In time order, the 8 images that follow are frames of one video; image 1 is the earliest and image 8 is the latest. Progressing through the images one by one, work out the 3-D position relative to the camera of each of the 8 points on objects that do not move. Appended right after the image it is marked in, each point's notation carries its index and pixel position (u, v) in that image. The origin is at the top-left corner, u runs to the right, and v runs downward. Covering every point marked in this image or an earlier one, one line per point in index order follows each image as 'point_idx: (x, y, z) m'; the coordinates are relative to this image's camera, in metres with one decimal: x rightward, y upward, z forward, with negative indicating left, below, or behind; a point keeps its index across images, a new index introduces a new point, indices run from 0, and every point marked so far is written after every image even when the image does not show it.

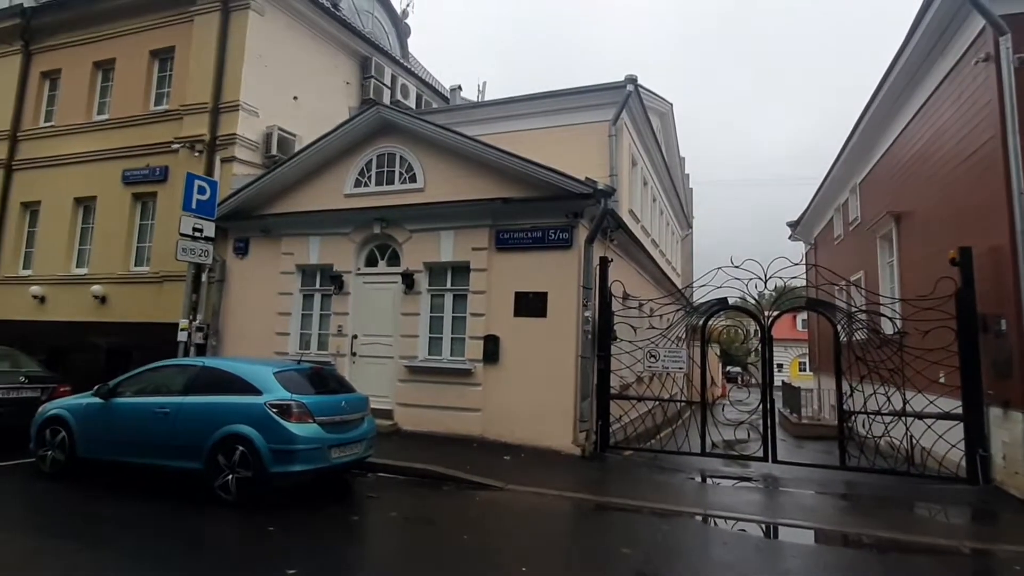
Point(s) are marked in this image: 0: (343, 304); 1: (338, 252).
0: (-2.9, -0.3, +10.0) m
1: (-3.1, +0.6, +10.1) m
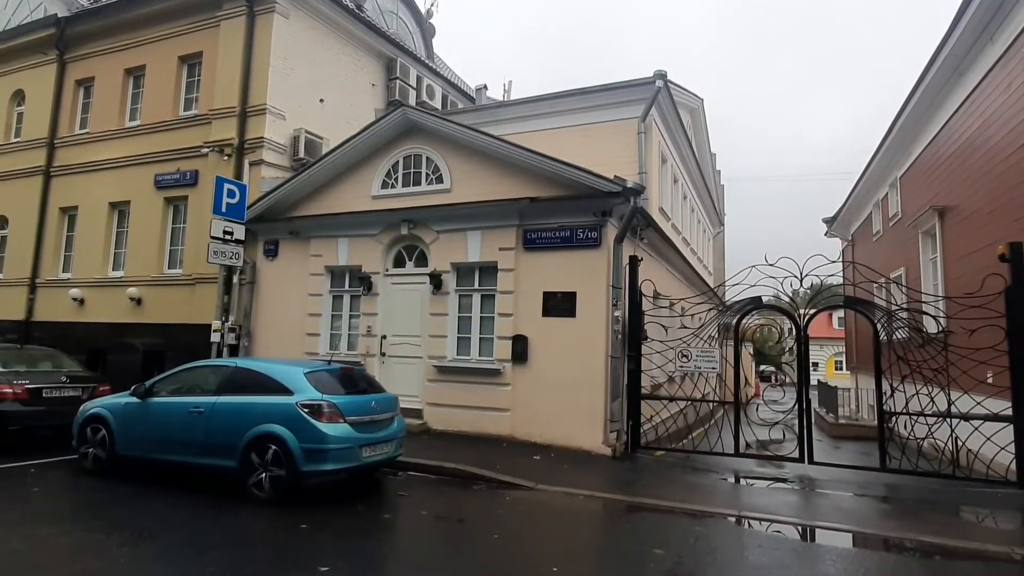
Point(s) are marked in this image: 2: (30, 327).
0: (-2.5, -0.3, +10.0) m
1: (-2.6, +0.6, +10.2) m
2: (-10.6, -0.8, +12.8) m
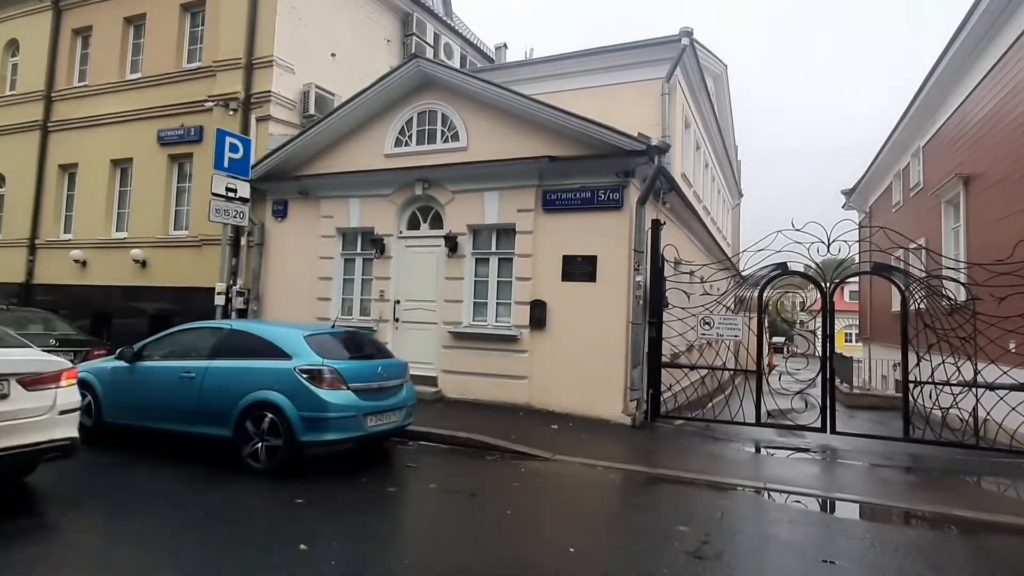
0: (-2.2, +0.3, +9.7) m
1: (-2.3, +1.2, +9.8) m
2: (-10.3, 0.0, +12.5) m
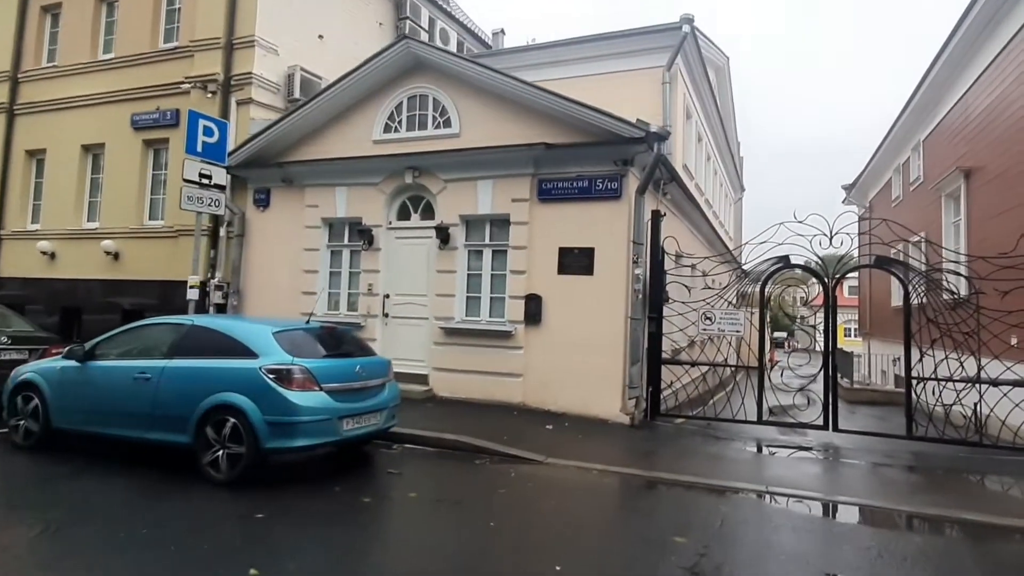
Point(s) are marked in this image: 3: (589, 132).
0: (-2.3, +0.4, +9.3) m
1: (-2.4, +1.3, +9.4) m
2: (-10.4, +0.1, +11.9) m
3: (+1.1, +2.3, +8.5) m
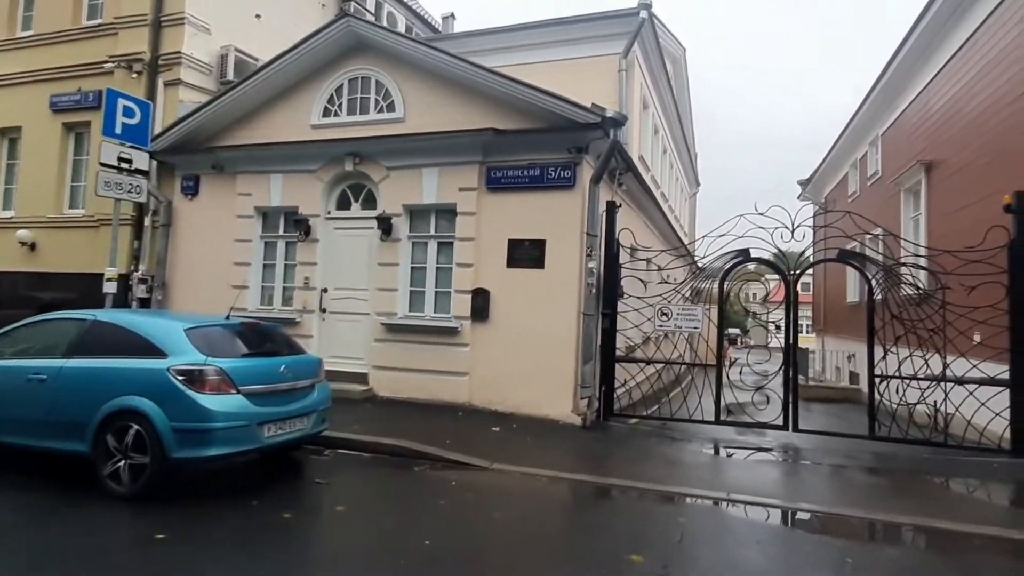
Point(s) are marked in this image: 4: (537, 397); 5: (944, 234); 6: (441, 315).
0: (-3.0, +0.5, +8.7) m
1: (-3.2, +1.4, +8.8) m
2: (-11.3, +0.2, +11.1) m
3: (+0.3, +2.3, +8.0) m
4: (+0.3, -1.5, +7.9) m
5: (+7.6, +1.0, +10.3) m
6: (-1.0, -0.4, +8.4) m
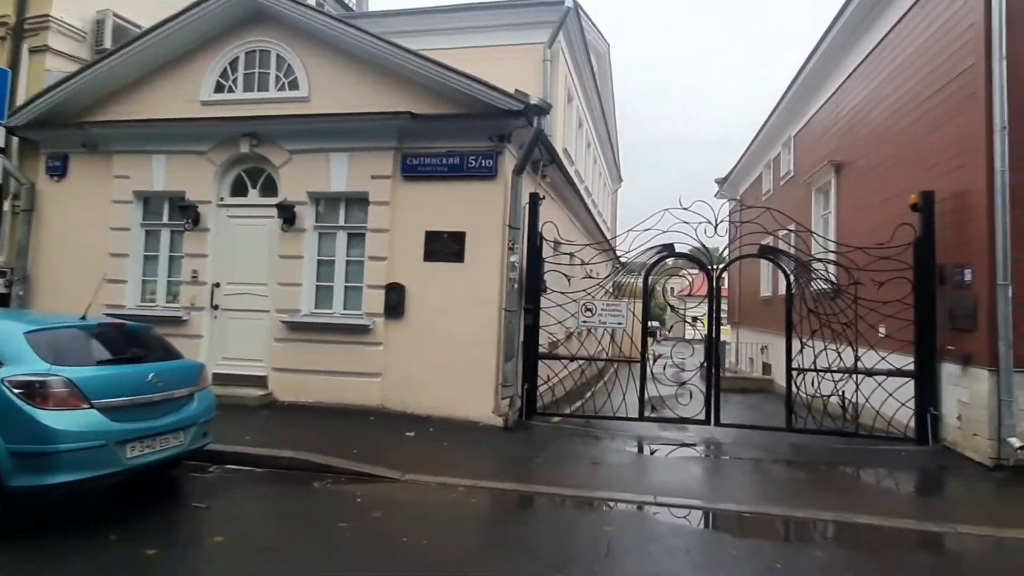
0: (-4.2, +0.6, +7.8) m
1: (-4.3, +1.5, +7.9) m
2: (-12.7, +0.2, +9.2) m
3: (-0.7, +2.4, +7.5) m
4: (-0.7, -1.4, +7.4) m
5: (+6.3, +1.0, +10.6) m
6: (-2.1, -0.3, +7.7) m
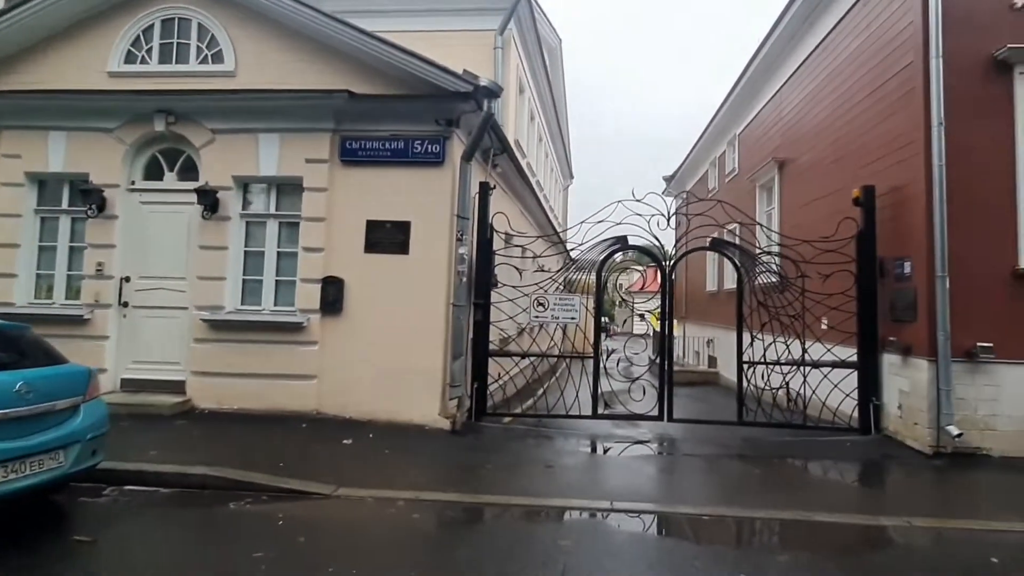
0: (-4.8, +0.7, +6.9) m
1: (-5.0, +1.5, +7.0) m
2: (-13.4, +0.3, +7.4) m
3: (-1.4, +2.5, +6.9) m
4: (-1.3, -1.3, +6.9) m
5: (+5.3, +1.1, +10.7) m
6: (-2.8, -0.3, +7.0) m
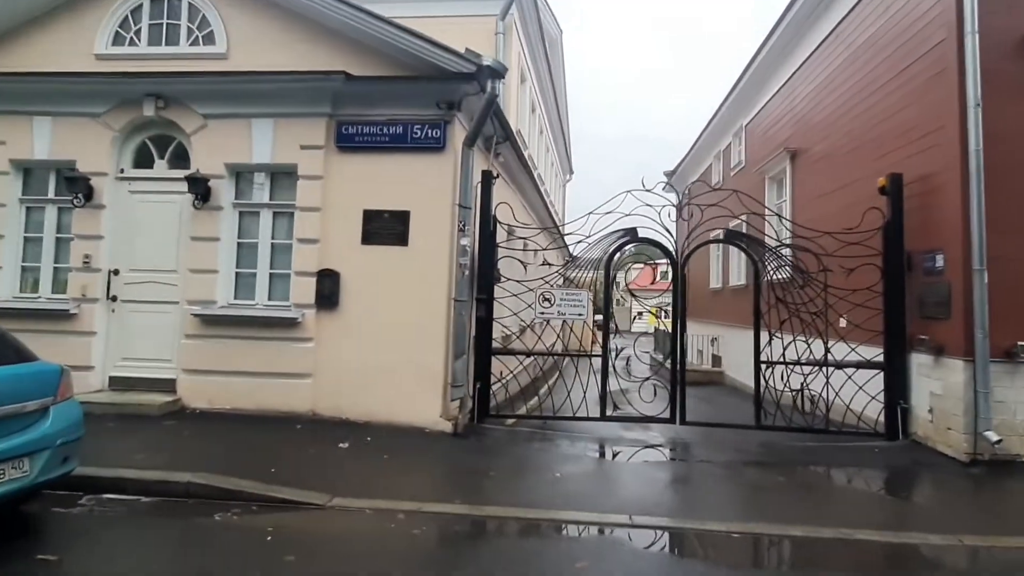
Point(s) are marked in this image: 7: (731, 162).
0: (-4.7, +0.7, +6.6) m
1: (-4.9, +1.6, +6.7) m
2: (-13.3, +0.4, +7.4) m
3: (-1.3, +2.6, +6.5) m
4: (-1.2, -1.3, +6.5) m
5: (+5.5, +1.2, +10.2) m
6: (-2.7, -0.2, +6.7) m
7: (+6.1, +3.4, +15.2) m
